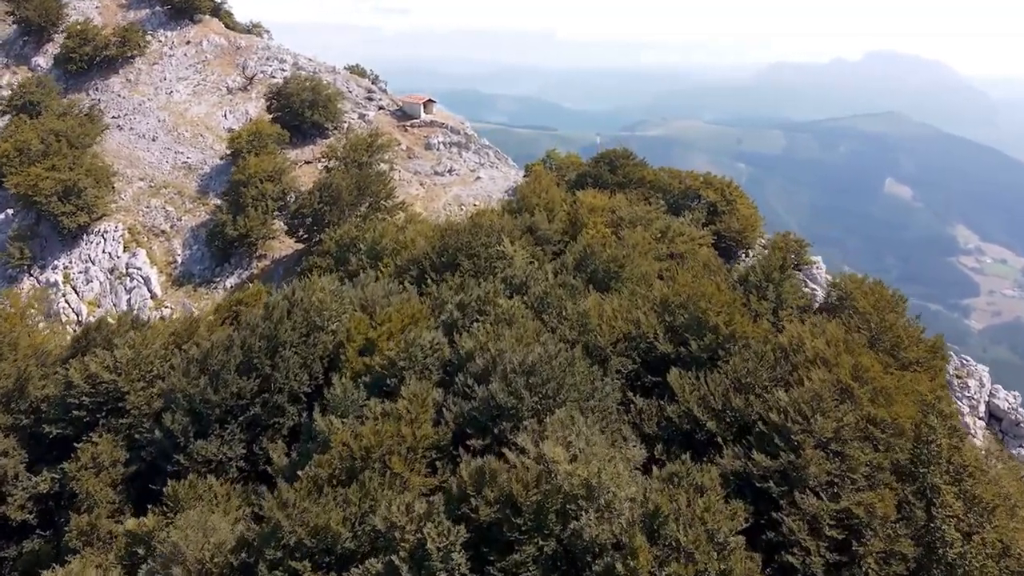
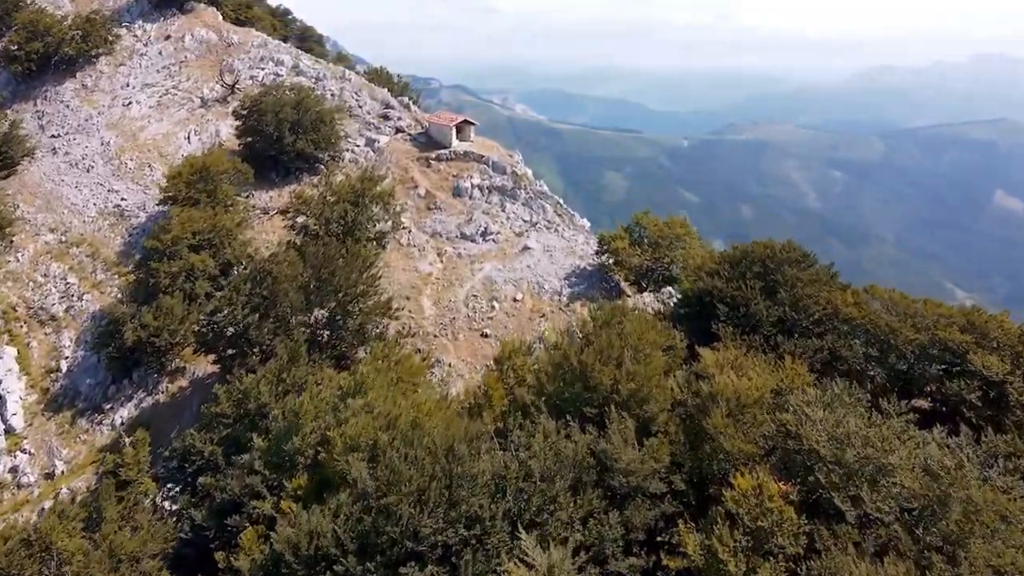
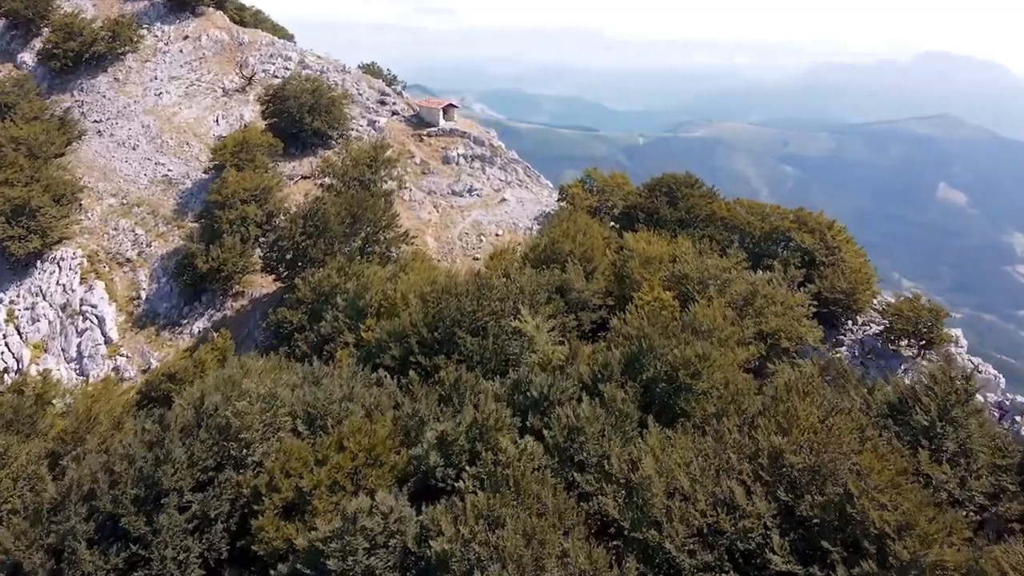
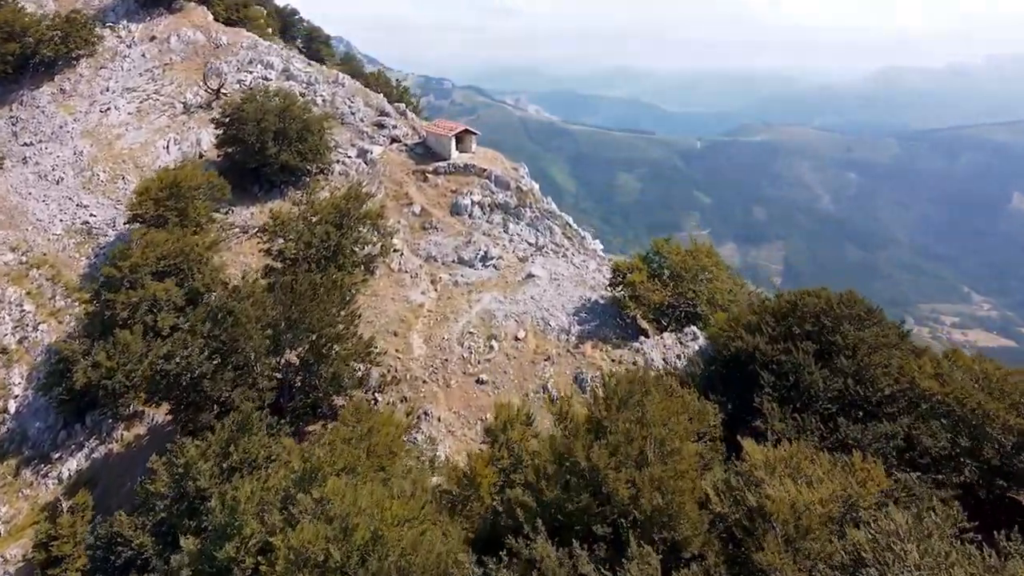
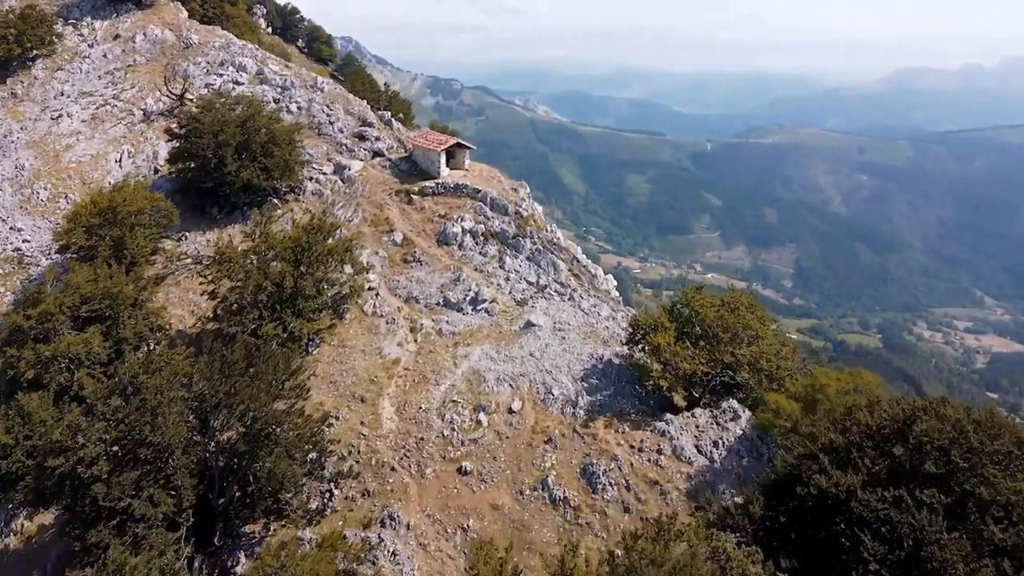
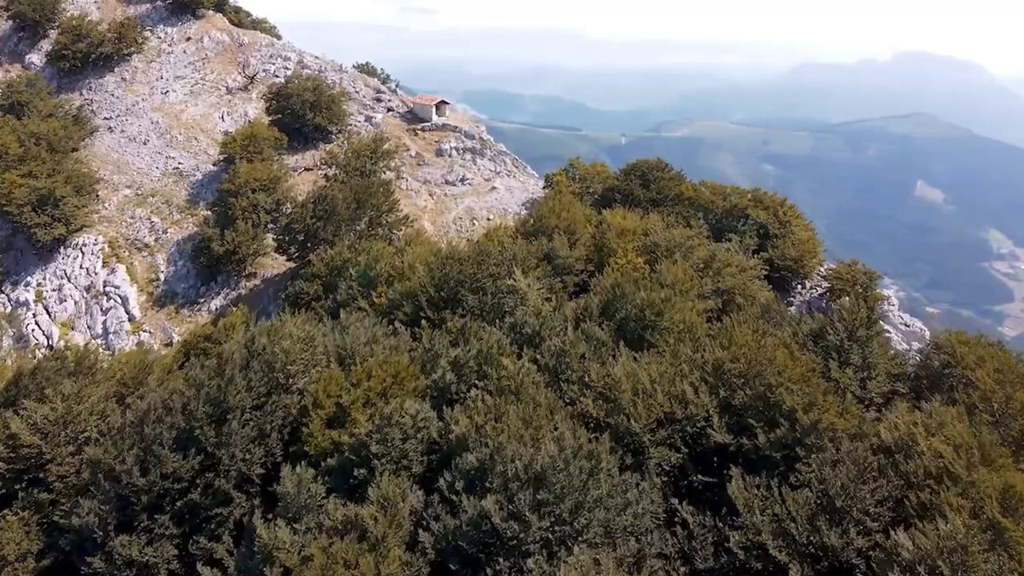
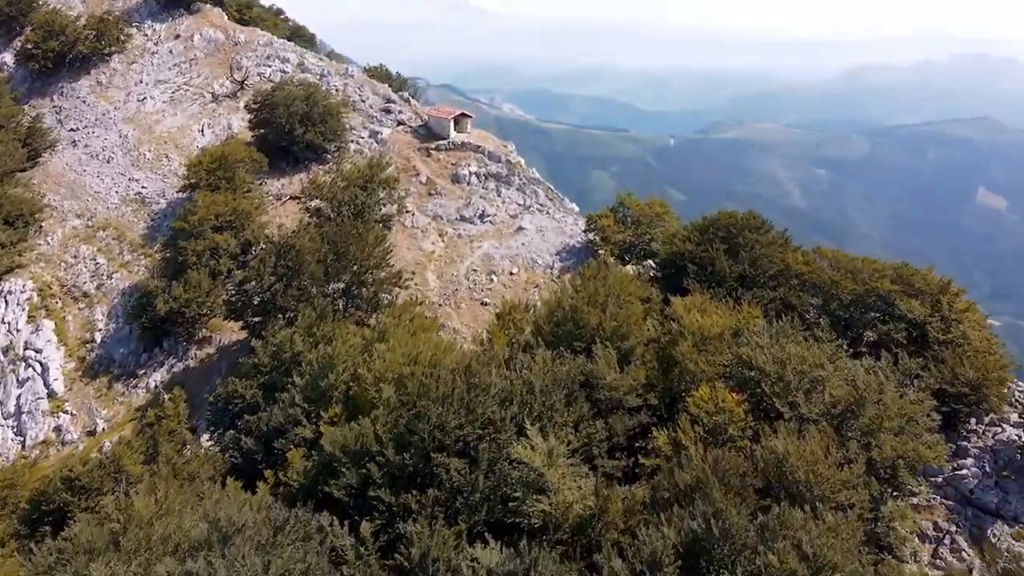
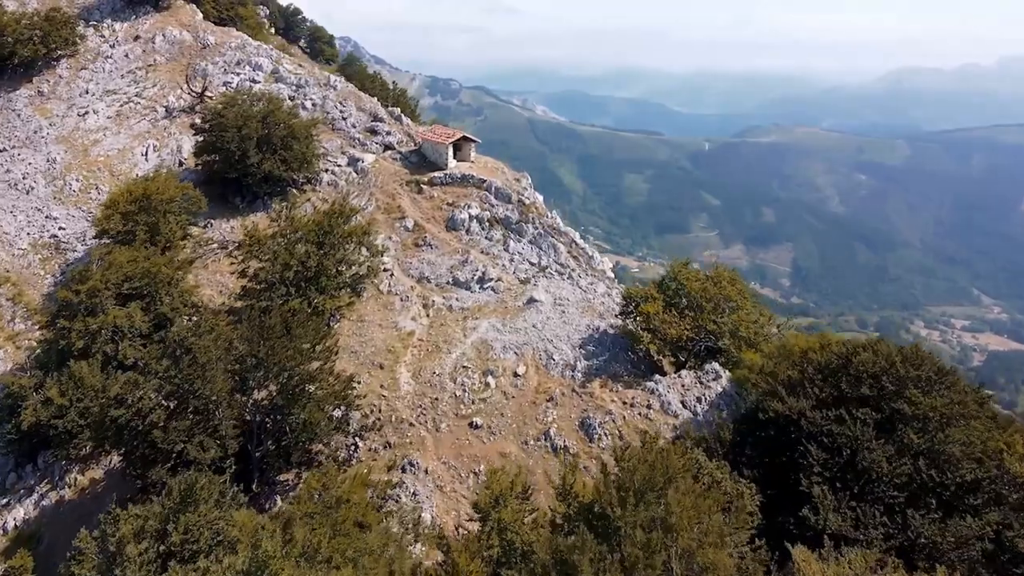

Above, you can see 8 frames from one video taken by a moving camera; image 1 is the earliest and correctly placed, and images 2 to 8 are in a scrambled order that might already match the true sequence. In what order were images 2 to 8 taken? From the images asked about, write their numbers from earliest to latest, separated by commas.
6, 3, 7, 2, 4, 8, 5
